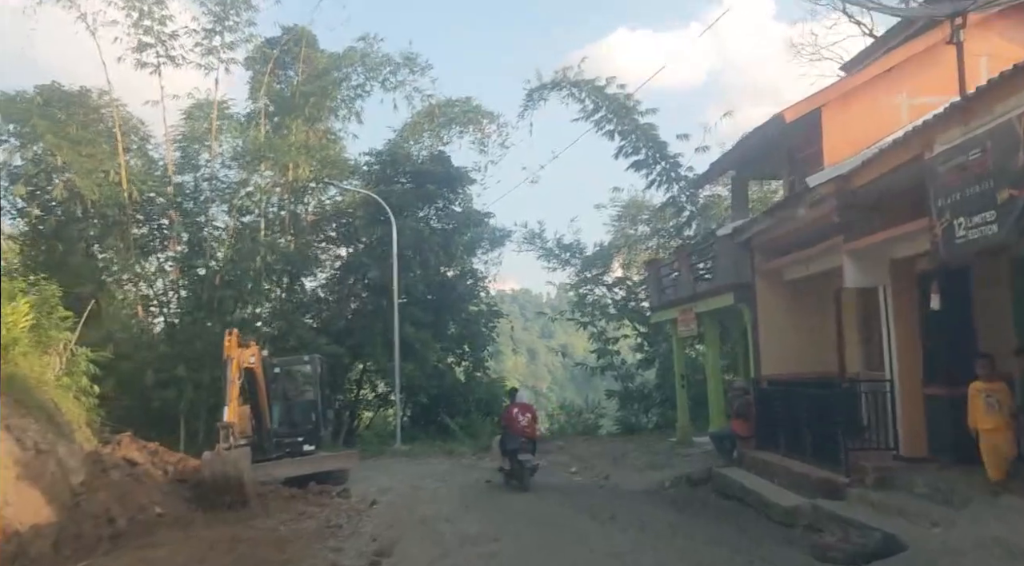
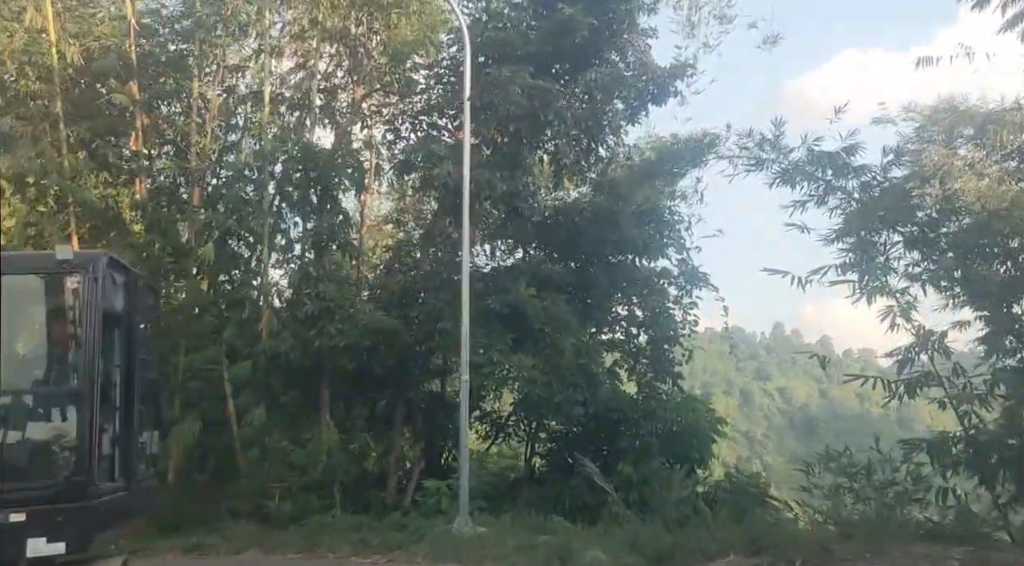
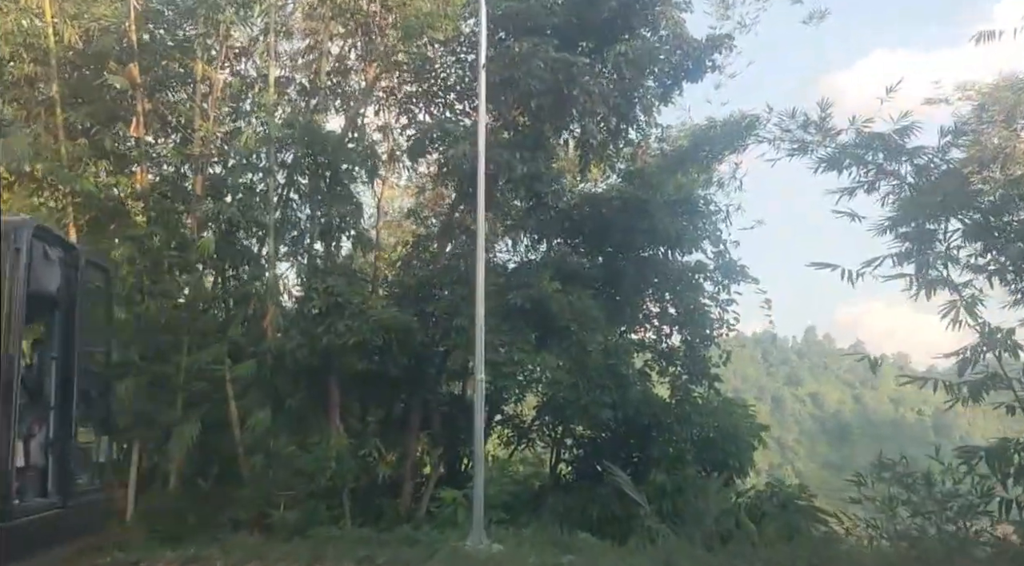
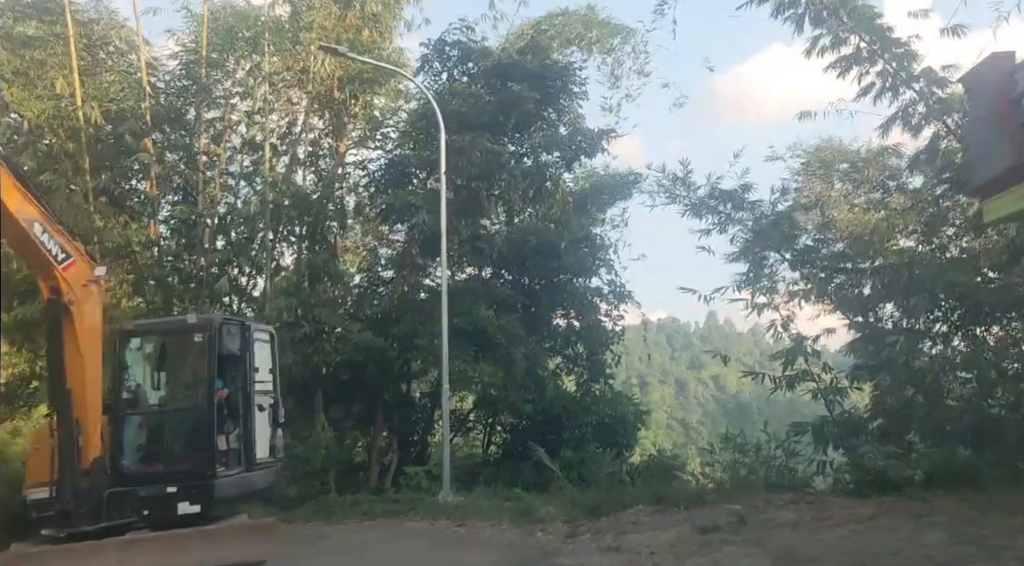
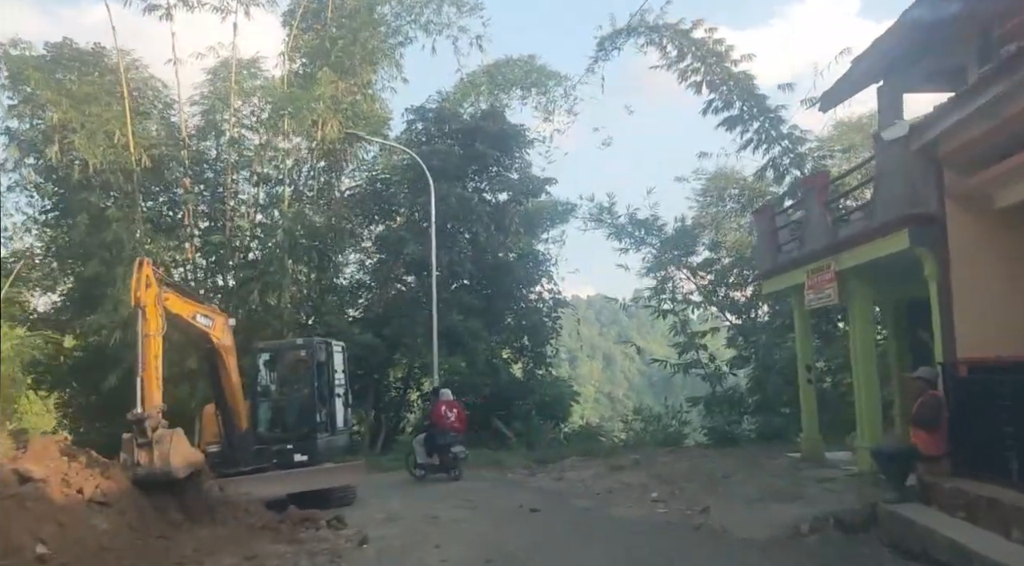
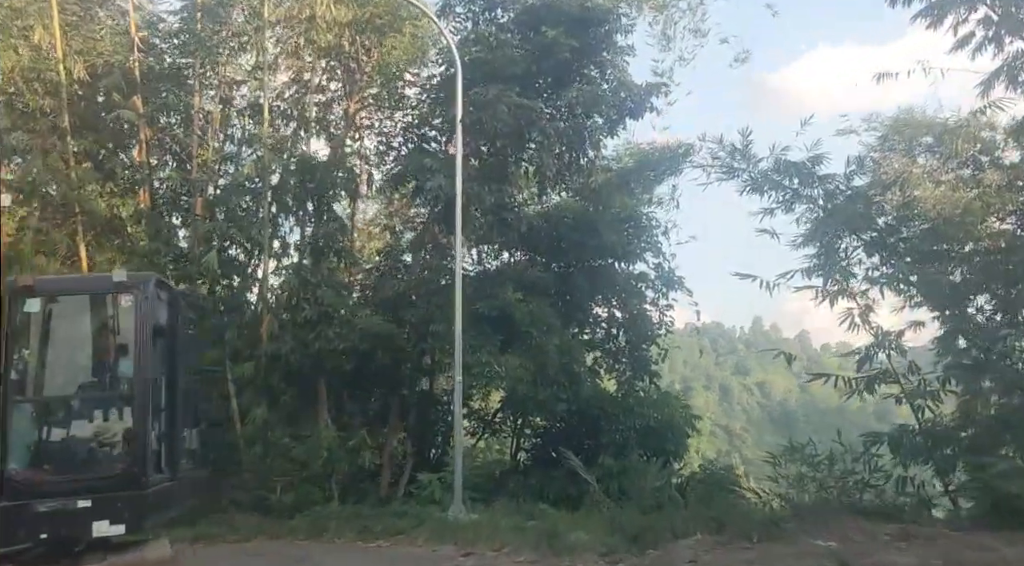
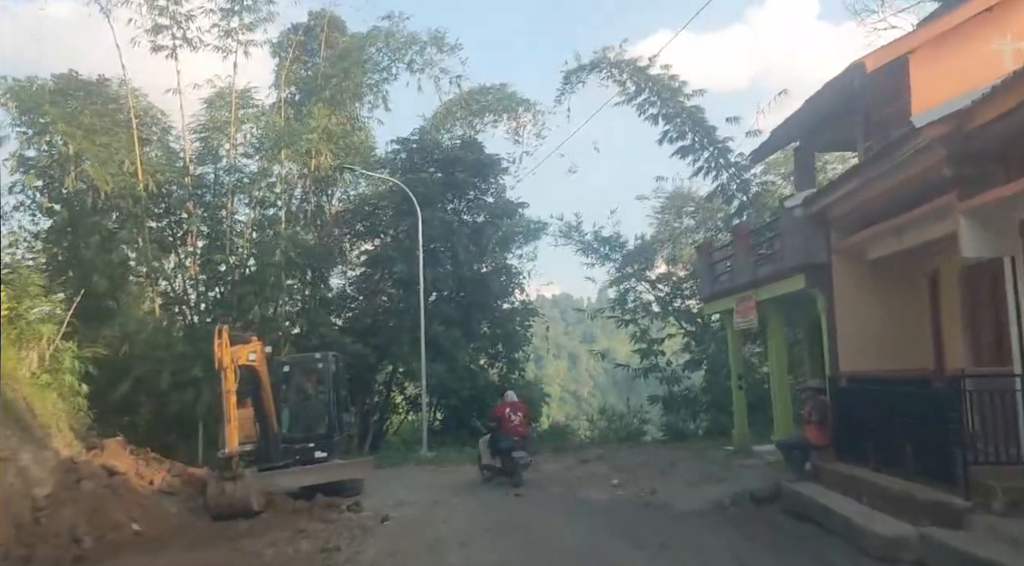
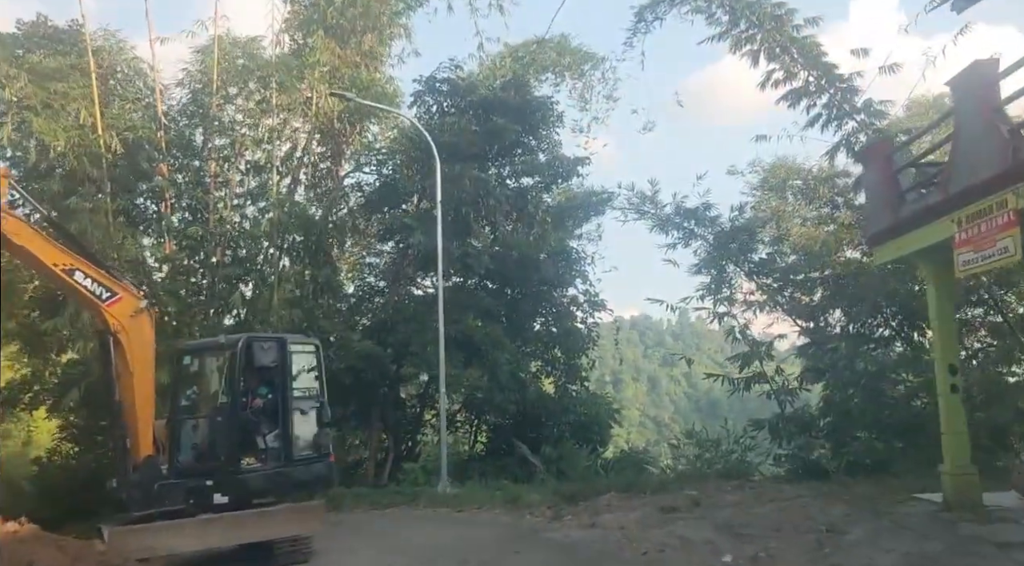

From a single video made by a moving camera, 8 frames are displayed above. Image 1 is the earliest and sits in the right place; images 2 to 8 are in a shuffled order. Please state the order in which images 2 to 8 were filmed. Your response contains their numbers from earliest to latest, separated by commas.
7, 5, 8, 4, 6, 2, 3
